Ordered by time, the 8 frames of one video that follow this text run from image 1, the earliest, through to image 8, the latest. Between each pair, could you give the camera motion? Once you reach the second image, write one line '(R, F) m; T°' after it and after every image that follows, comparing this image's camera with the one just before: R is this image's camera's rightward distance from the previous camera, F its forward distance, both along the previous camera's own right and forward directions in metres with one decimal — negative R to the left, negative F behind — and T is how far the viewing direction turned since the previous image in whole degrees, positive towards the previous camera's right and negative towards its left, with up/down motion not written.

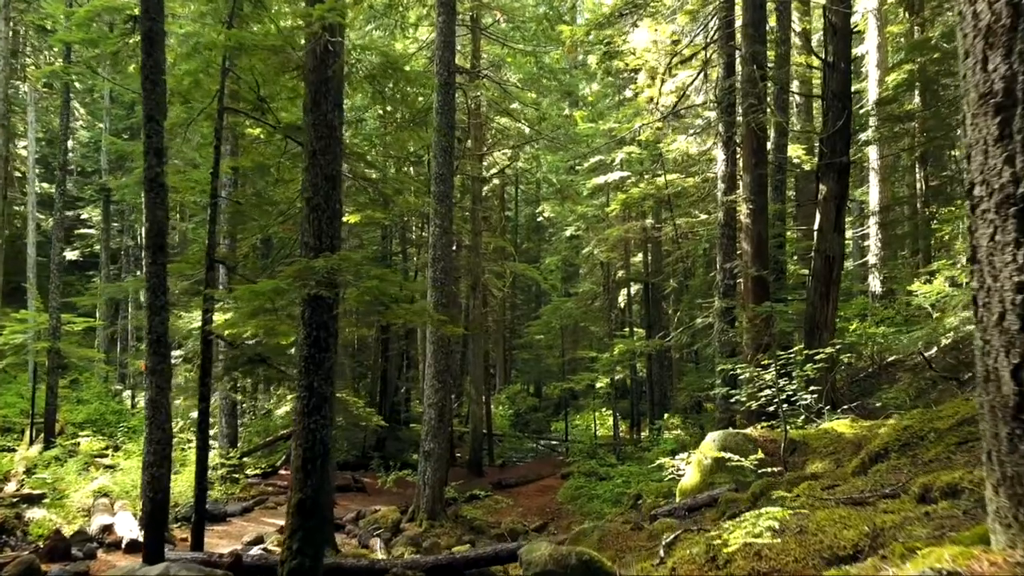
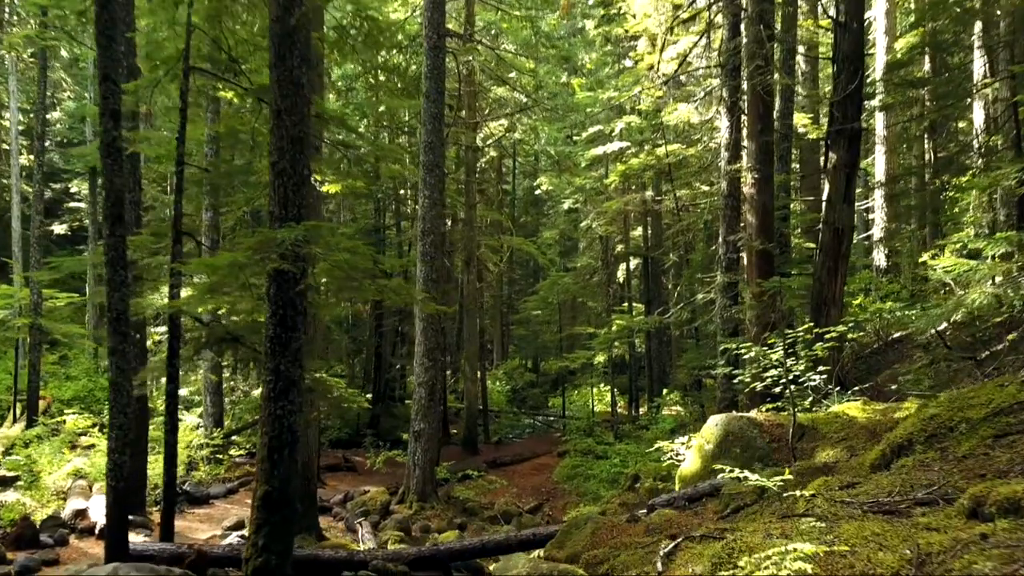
(+0.1, +0.5) m; 0°
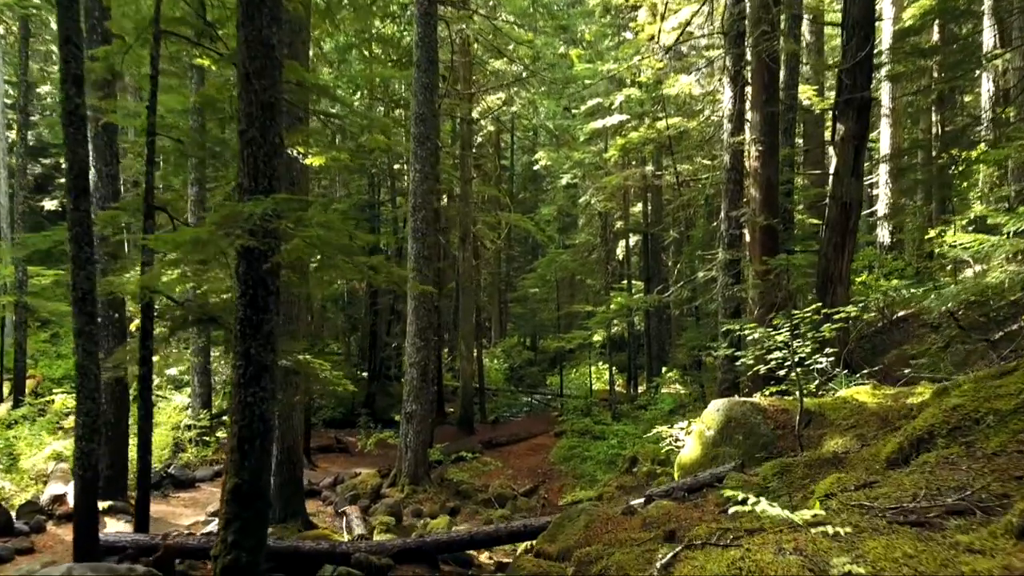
(+0.1, +0.4) m; 0°
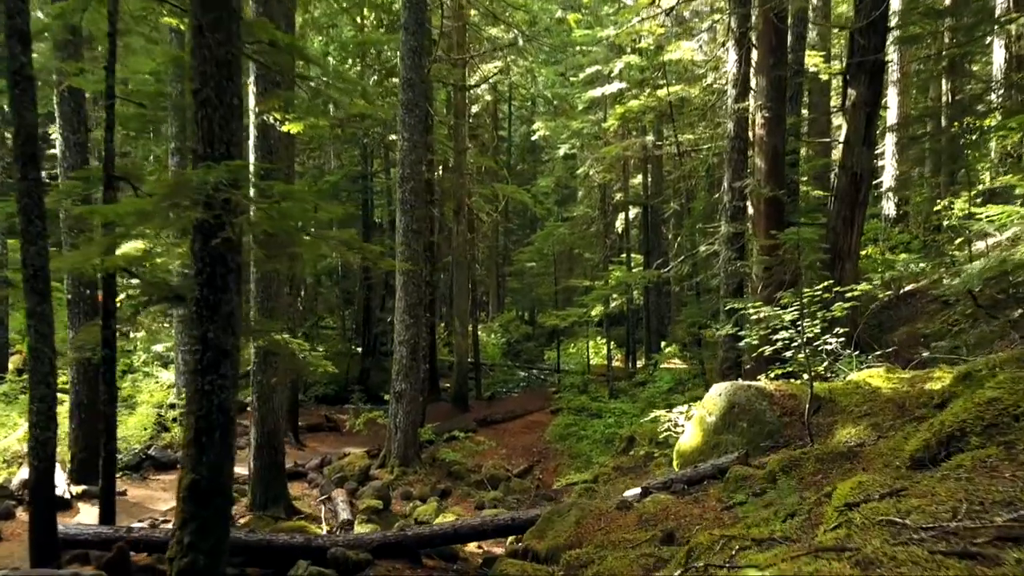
(+0.1, +0.5) m; 0°
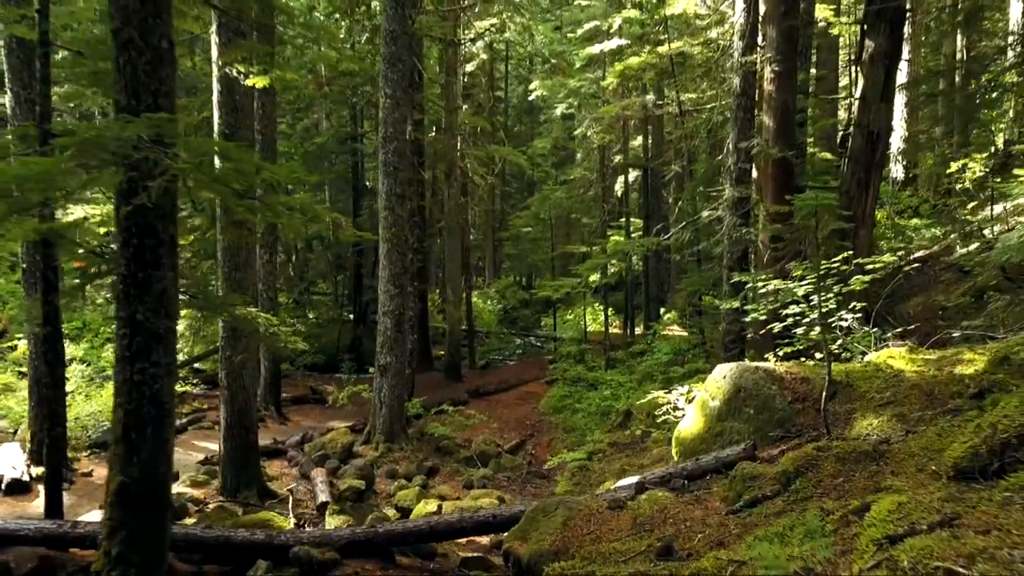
(+0.1, +0.6) m; 0°
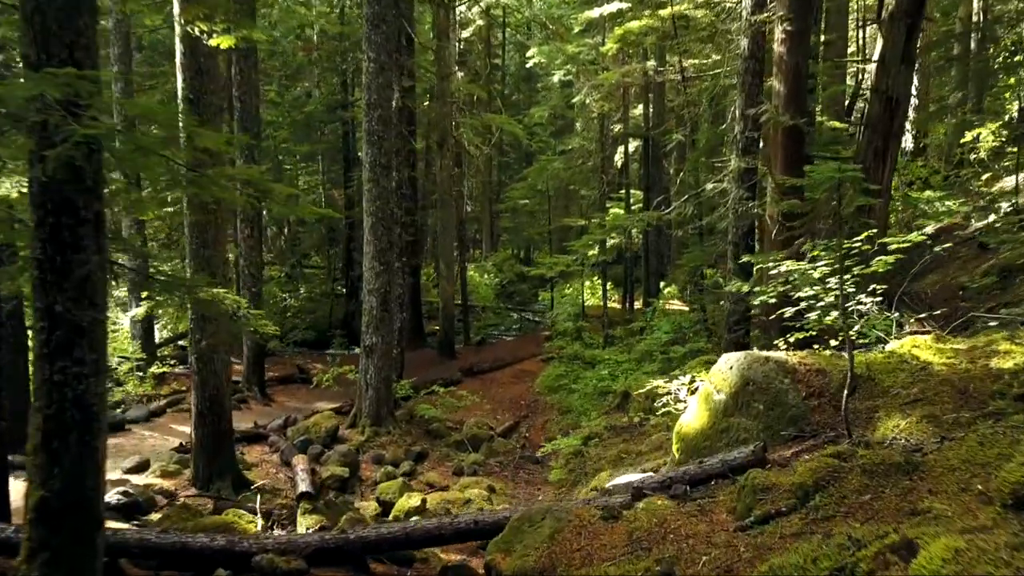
(+0.1, +0.6) m; 0°
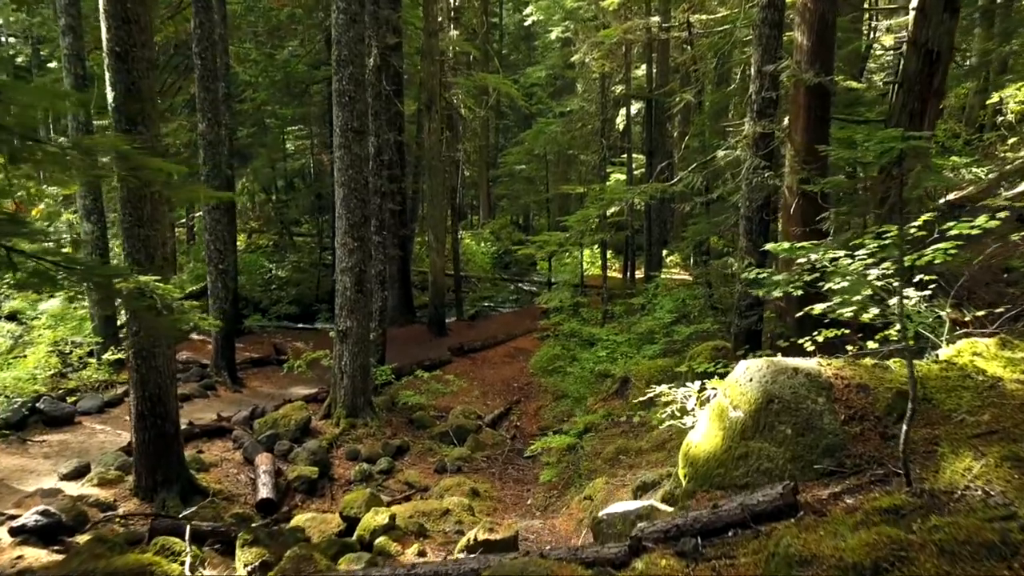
(+0.2, +1.0) m; 0°
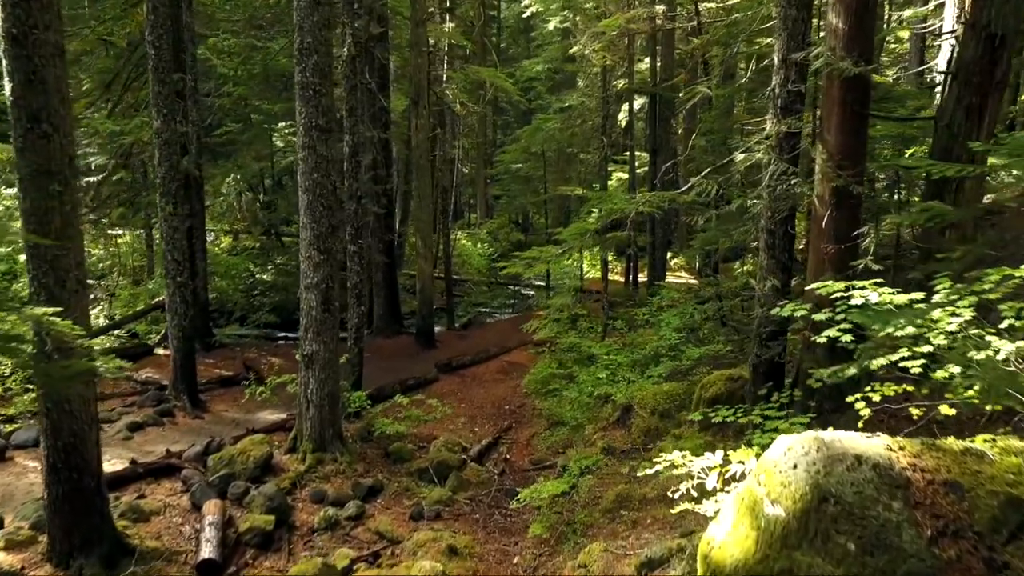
(+0.2, +1.1) m; 0°
